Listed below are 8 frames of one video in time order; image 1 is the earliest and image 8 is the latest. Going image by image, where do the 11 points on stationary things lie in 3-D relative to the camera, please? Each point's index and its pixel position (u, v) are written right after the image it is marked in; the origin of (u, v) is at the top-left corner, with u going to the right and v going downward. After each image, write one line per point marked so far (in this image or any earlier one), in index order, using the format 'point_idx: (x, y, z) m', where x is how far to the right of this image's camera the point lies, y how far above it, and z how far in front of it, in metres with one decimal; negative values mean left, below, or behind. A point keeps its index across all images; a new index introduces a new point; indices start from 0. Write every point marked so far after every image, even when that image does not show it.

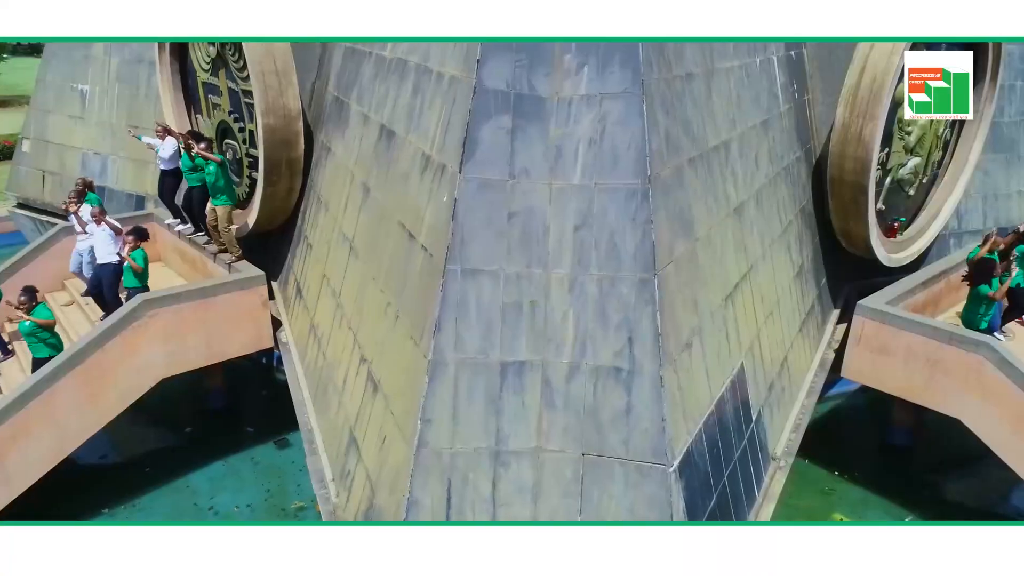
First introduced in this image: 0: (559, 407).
0: (+0.4, -0.9, +4.0) m
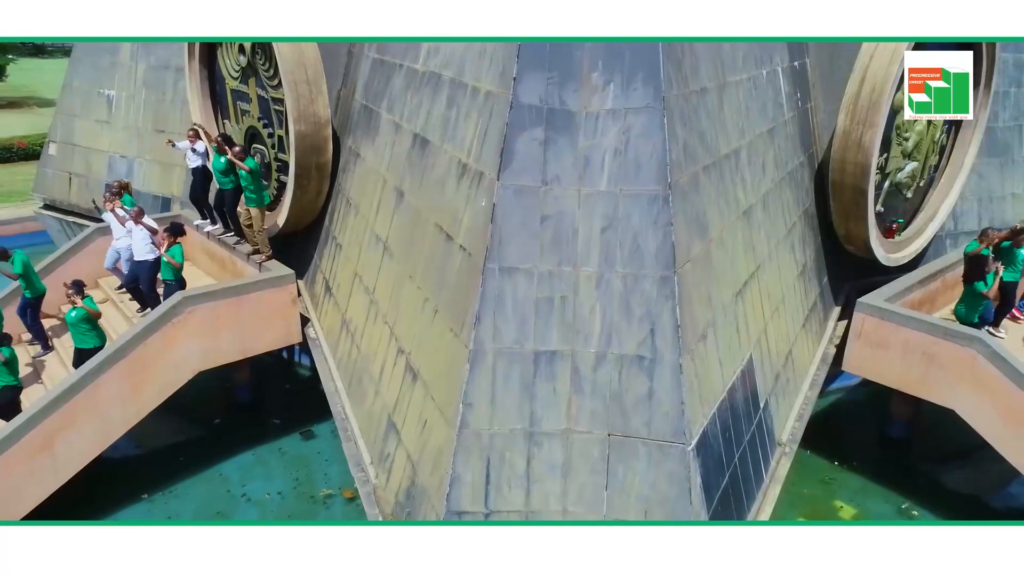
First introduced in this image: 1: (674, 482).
0: (+0.6, -0.9, +4.4) m
1: (+1.4, -1.6, +4.3) m
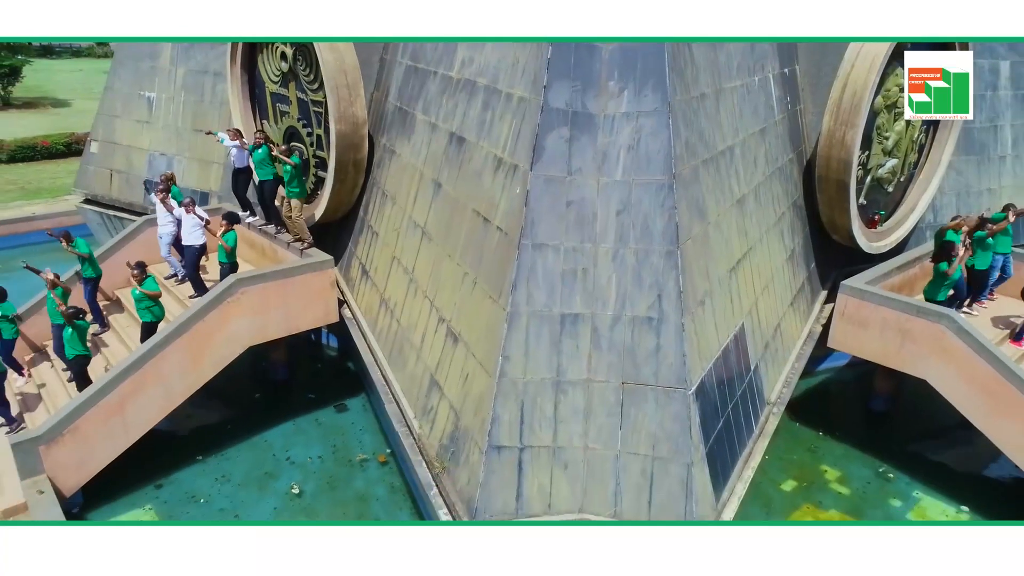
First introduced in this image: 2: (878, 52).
0: (+1.0, -0.6, +5.3) m
1: (+1.7, -1.4, +5.2) m
2: (+5.7, +3.6, +8.0) m
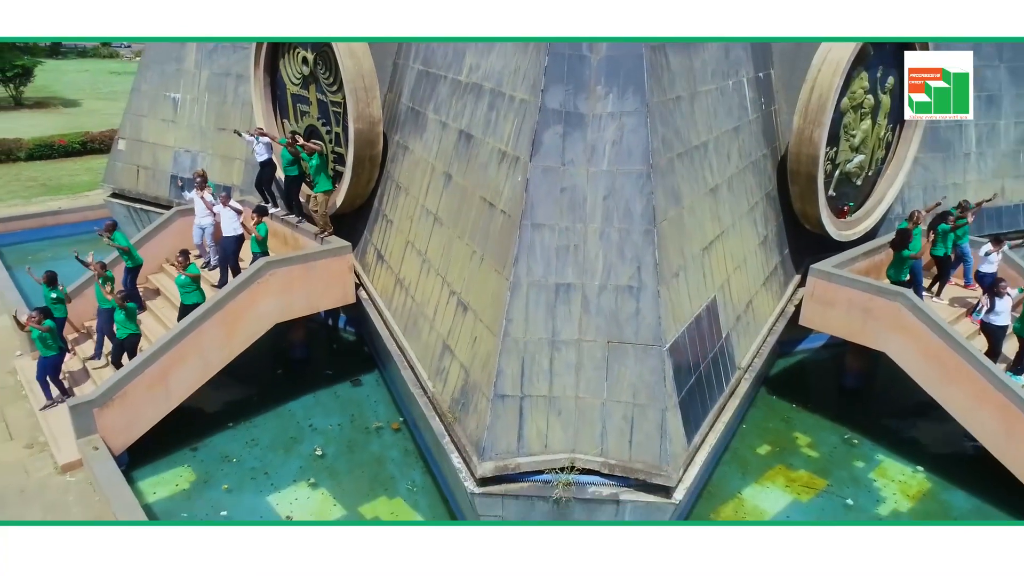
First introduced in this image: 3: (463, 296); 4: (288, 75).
0: (+1.0, -0.3, +6.2) m
1: (+1.7, -1.0, +6.2) m
2: (+5.7, +4.0, +8.9) m
3: (-0.7, -0.1, +7.0) m
4: (-4.9, +4.7, +11.3) m
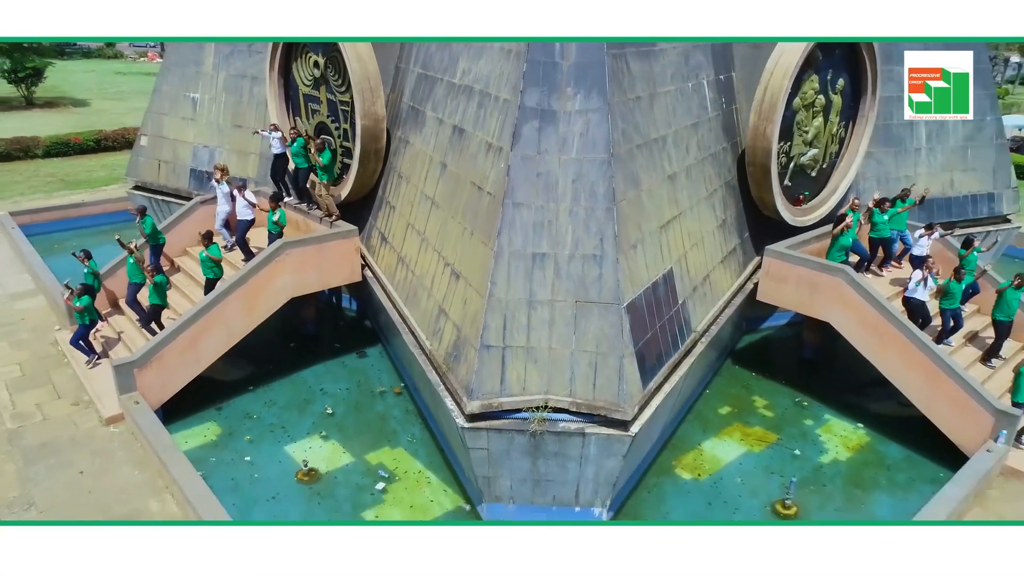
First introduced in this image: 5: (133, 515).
0: (+0.8, +0.2, +7.5) m
1: (+1.5, -0.6, +7.4) m
2: (+5.5, +4.4, +10.1) m
3: (-0.9, +0.3, +8.3) m
4: (-5.1, +5.1, +12.5) m
5: (-5.9, -3.5, +8.0) m
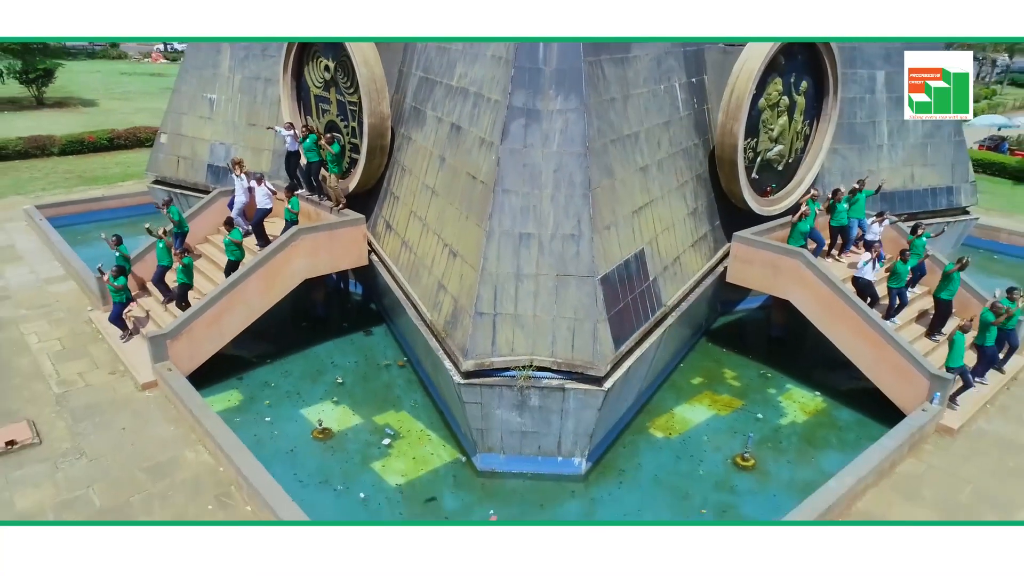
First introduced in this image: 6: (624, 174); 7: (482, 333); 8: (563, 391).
0: (+0.6, +0.6, +8.6) m
1: (+1.3, -0.2, +8.6) m
2: (+5.3, +4.8, +11.3) m
3: (-1.1, +0.8, +9.4) m
4: (-5.3, +5.5, +13.7) m
5: (-6.1, -3.1, +9.2) m
6: (+2.0, +2.1, +9.3) m
7: (-0.5, -0.8, +8.6) m
8: (+0.9, -1.7, +8.5) m
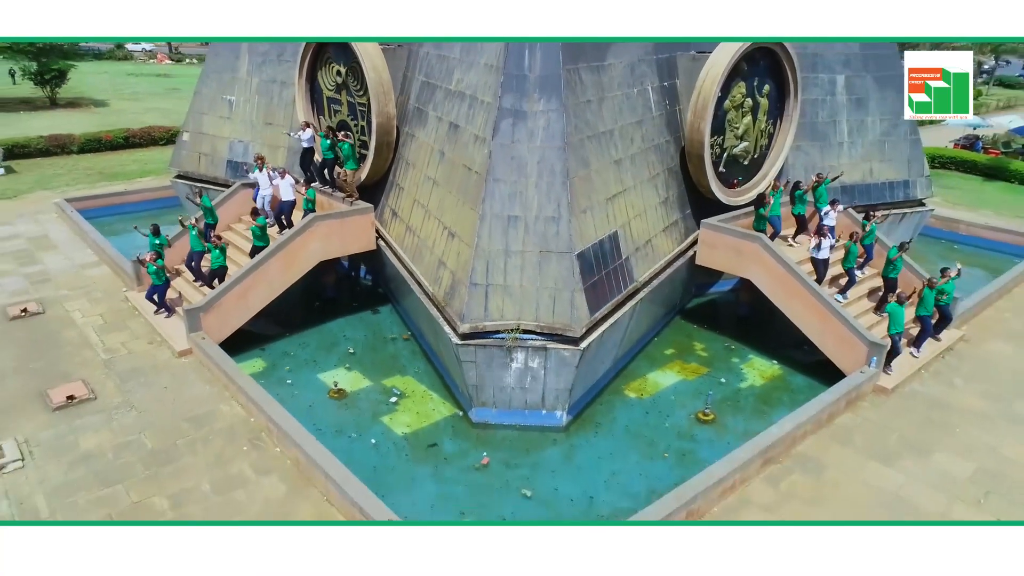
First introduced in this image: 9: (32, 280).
0: (+0.4, +1.1, +10.1) m
1: (+1.1, +0.3, +10.0) m
2: (+5.1, +5.3, +12.8) m
3: (-1.3, +1.3, +10.9) m
4: (-5.5, +6.0, +15.1) m
5: (-6.3, -2.6, +10.7) m
6: (+1.8, +2.6, +10.8) m
7: (-0.7, -0.3, +10.1) m
8: (+0.7, -1.2, +10.0) m
9: (-14.6, +0.2, +15.6) m
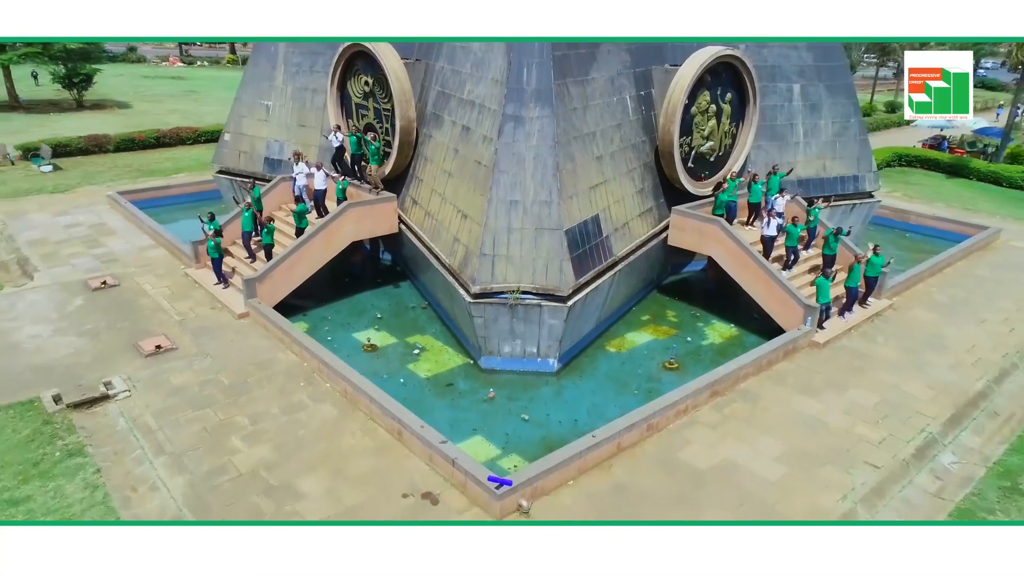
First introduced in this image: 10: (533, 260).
0: (+0.4, +1.8, +12.7) m
1: (+1.1, +1.1, +12.7) m
2: (+5.1, +6.1, +15.4) m
3: (-1.3, +2.0, +13.5) m
4: (-5.5, +6.8, +17.7) m
5: (-6.3, -1.9, +13.3) m
6: (+1.9, +3.3, +13.4) m
7: (-0.7, +0.5, +12.7) m
8: (+0.7, -0.5, +12.6) m
9: (-14.5, +1.0, +18.2) m
10: (+0.5, +0.7, +12.8) m
